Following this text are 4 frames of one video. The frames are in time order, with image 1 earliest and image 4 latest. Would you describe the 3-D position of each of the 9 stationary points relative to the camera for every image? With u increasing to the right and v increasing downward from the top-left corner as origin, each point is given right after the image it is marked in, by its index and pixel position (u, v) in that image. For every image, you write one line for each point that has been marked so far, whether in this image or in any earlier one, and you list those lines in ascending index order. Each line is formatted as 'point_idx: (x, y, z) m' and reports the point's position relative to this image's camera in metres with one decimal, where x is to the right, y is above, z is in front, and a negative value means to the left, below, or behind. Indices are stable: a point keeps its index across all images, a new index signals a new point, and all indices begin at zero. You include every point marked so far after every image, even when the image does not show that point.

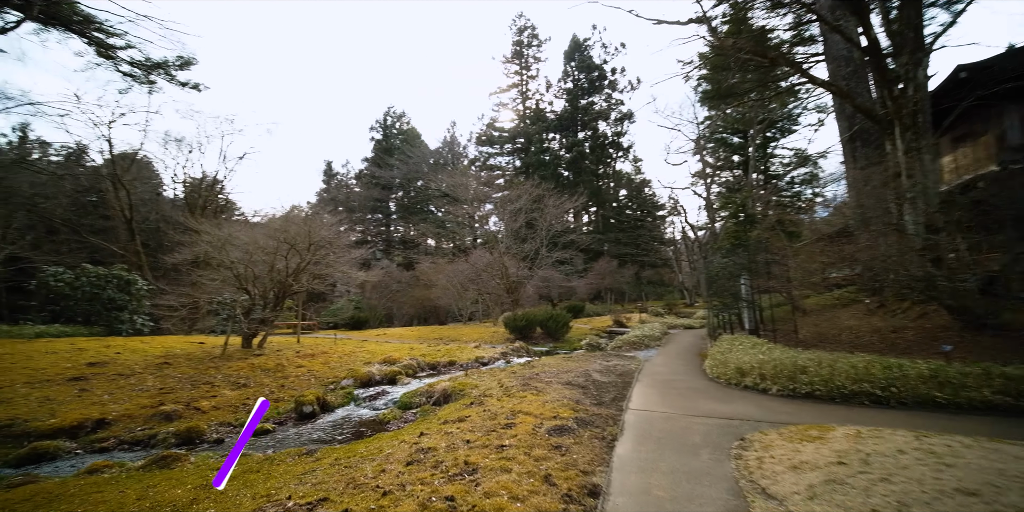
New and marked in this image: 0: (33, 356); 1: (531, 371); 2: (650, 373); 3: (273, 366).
0: (-9.9, -2.1, +8.5) m
1: (+0.4, -2.4, +8.6) m
2: (+2.8, -2.4, +8.4) m
3: (-5.4, -2.4, +9.2) m
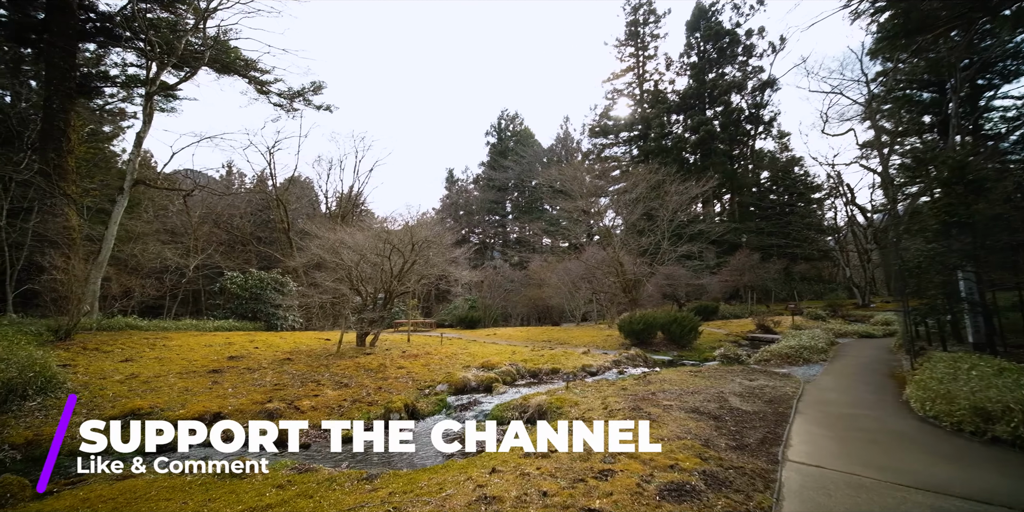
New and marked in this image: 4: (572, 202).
0: (-7.6, -2.2, +9.9) m
1: (+2.3, -2.3, +7.0) m
2: (+4.5, -2.2, +6.2) m
3: (-3.0, -2.5, +9.3) m
4: (+2.8, +2.6, +19.7) m
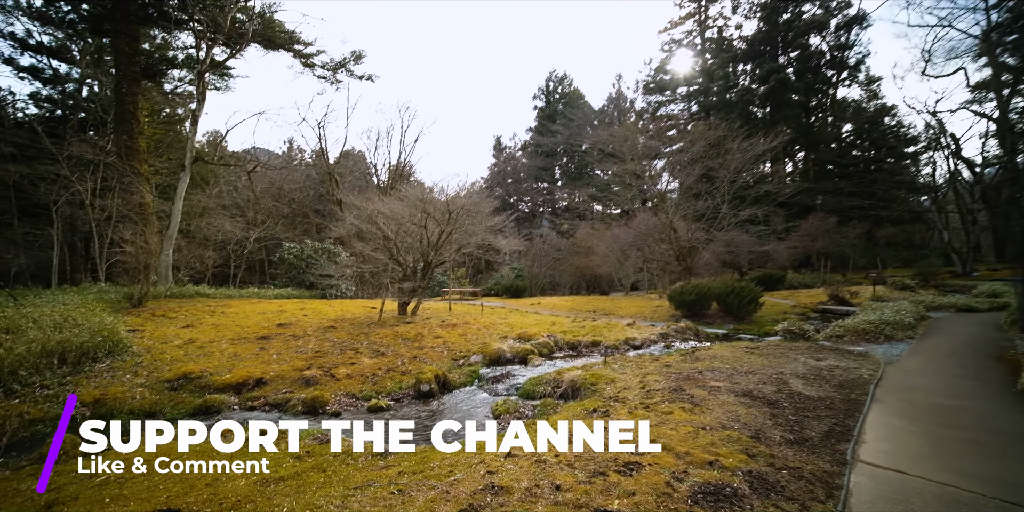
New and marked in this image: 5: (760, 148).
0: (-6.7, -1.5, +10.5) m
1: (+2.8, -1.7, +6.4) m
2: (+4.9, -1.7, +5.3) m
3: (-2.2, -1.8, +9.3) m
4: (+4.9, +4.1, +18.5) m
5: (+10.2, +4.5, +17.2) m
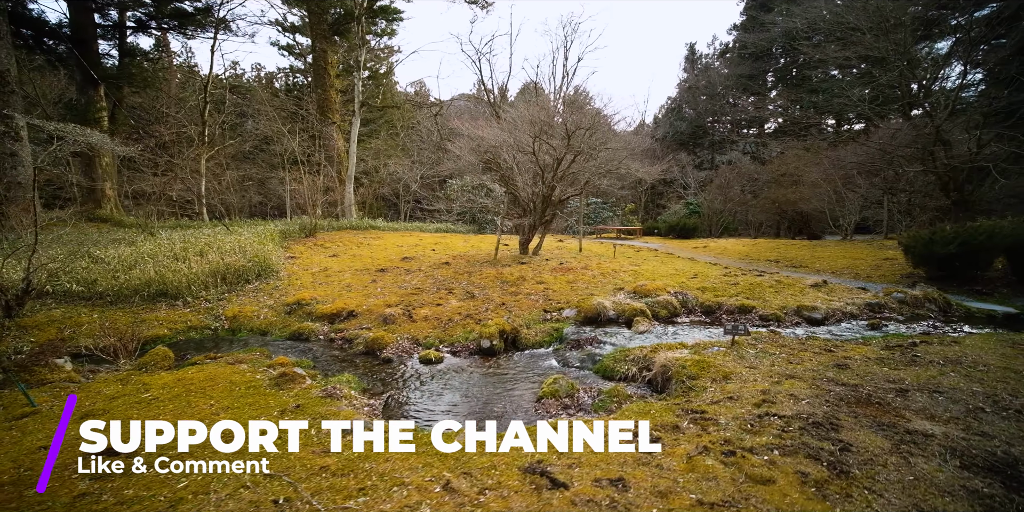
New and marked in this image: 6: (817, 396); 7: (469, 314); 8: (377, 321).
0: (-3.4, +0.2, +11.3) m
1: (+3.3, -1.0, +3.6) m
2: (+4.8, -1.3, +1.7) m
3: (+0.1, -0.4, +8.4) m
4: (+10.4, +6.3, +12.6) m
5: (+14.6, +6.2, +9.0) m
6: (+2.5, -1.1, +3.3) m
7: (-0.7, -1.0, +6.7) m
8: (-2.1, -1.0, +6.6) m
